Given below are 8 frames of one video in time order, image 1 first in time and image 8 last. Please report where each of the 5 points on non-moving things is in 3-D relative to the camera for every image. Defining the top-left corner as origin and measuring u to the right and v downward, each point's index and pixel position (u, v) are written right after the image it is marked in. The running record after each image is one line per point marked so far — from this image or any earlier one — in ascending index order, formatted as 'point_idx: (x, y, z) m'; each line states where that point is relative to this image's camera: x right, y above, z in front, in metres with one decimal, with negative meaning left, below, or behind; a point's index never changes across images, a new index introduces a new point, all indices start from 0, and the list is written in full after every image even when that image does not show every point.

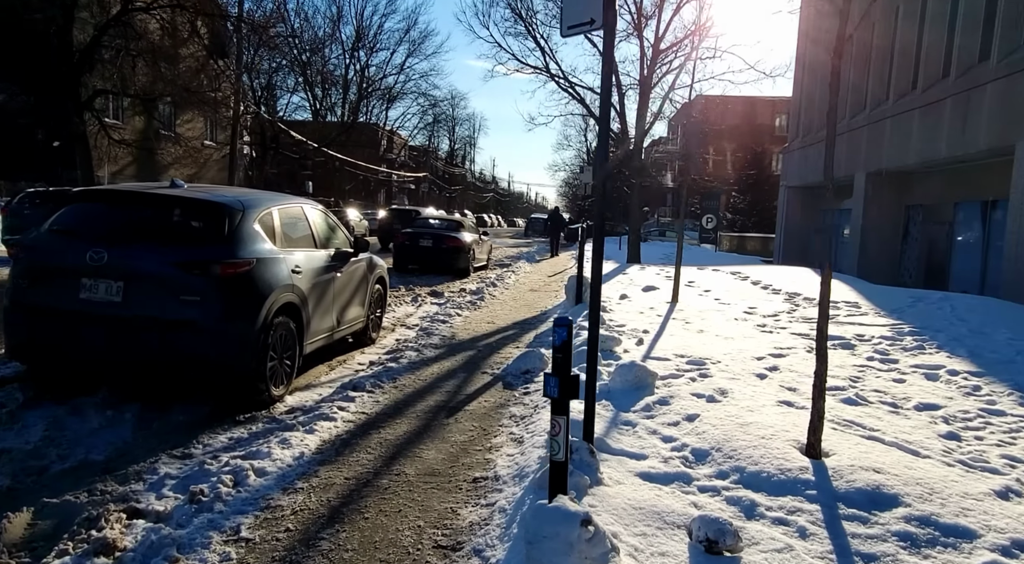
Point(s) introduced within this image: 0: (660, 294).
0: (+2.6, -0.2, +12.2) m
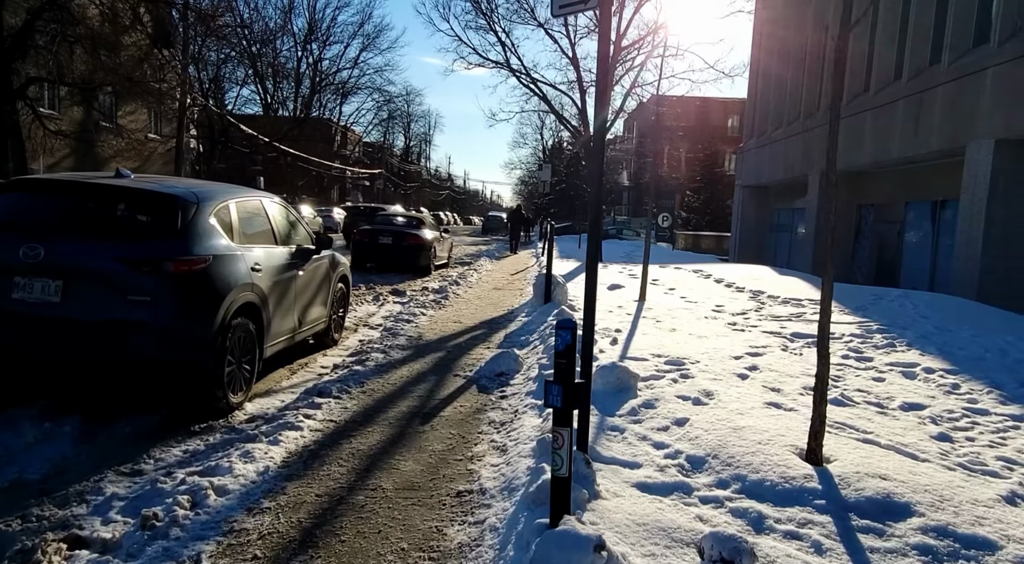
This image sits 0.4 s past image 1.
0: (+2.0, -0.2, +12.1) m
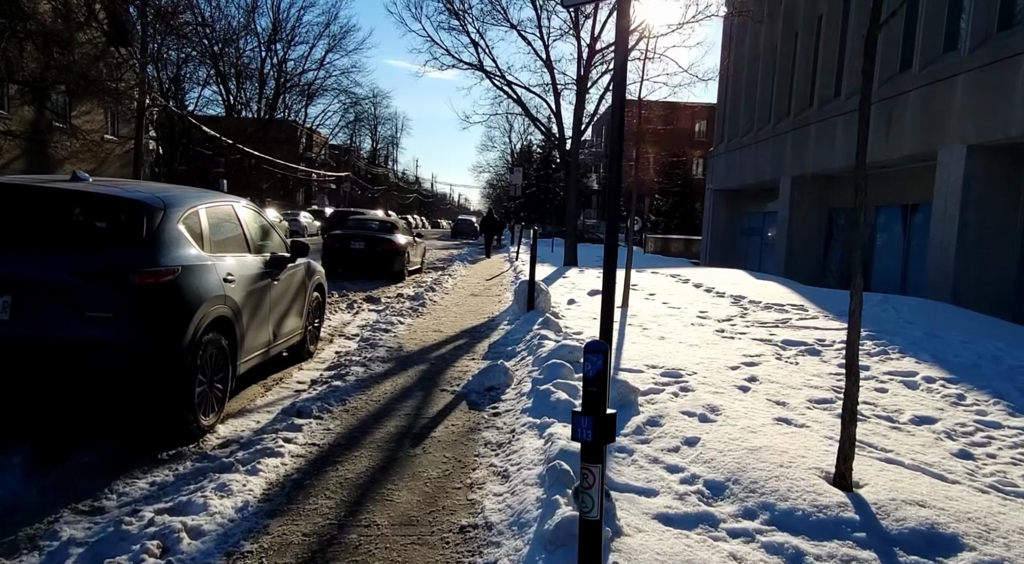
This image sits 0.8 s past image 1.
0: (+1.7, -0.3, +11.9) m
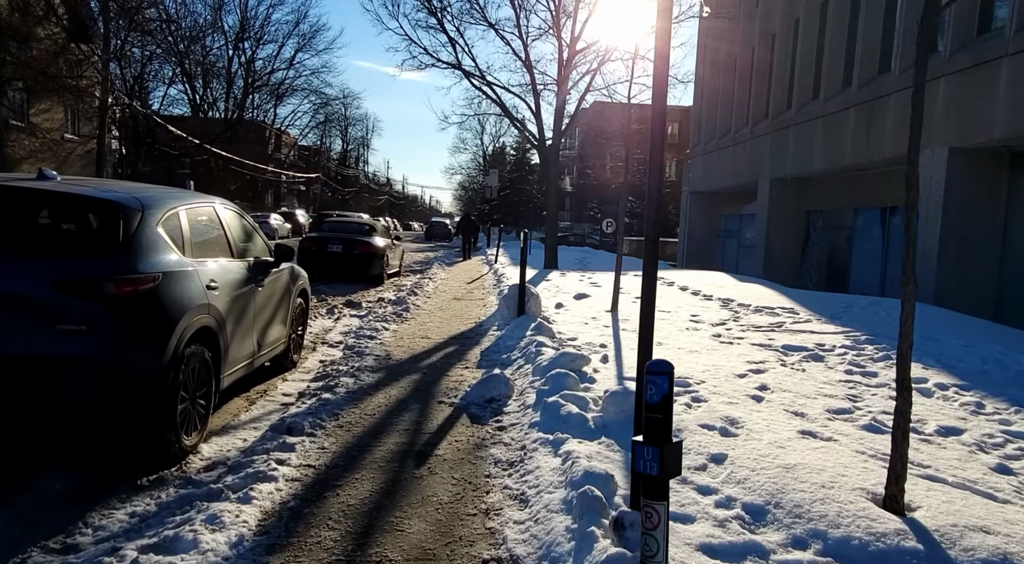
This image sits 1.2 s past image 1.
0: (+1.4, -0.4, +11.6) m
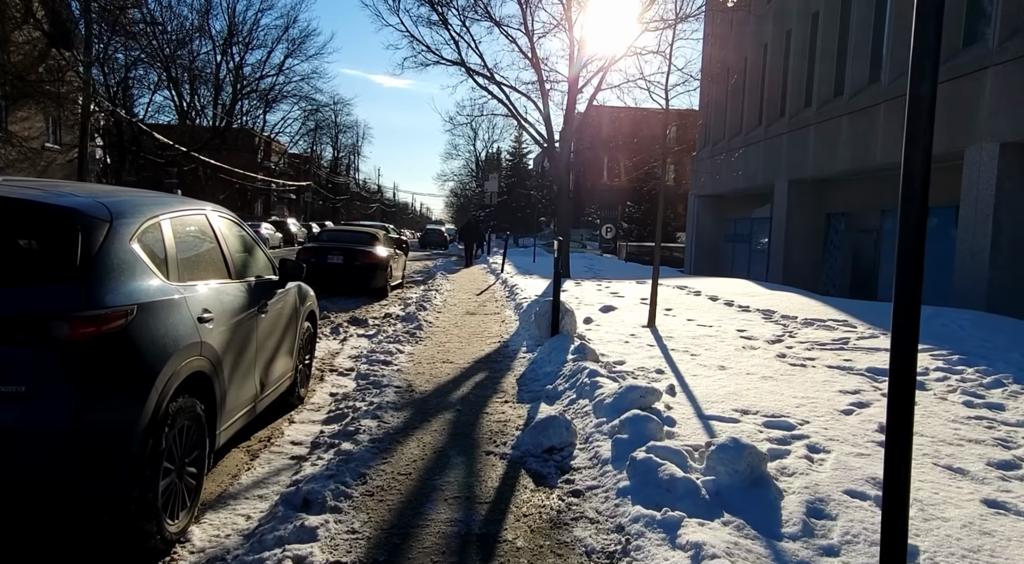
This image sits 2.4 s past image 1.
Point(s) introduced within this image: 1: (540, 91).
0: (+1.8, -0.5, +10.6) m
1: (+0.7, +5.0, +18.2) m
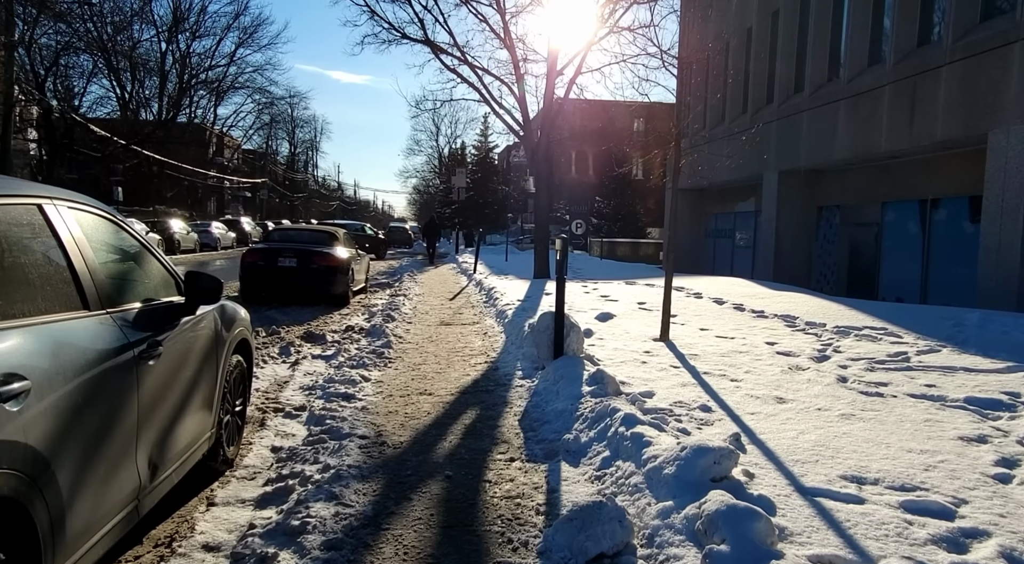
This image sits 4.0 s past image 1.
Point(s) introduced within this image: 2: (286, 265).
0: (+1.6, -0.6, +9.1) m
1: (+0.1, +5.0, +16.6) m
2: (-3.9, +0.3, +12.1) m
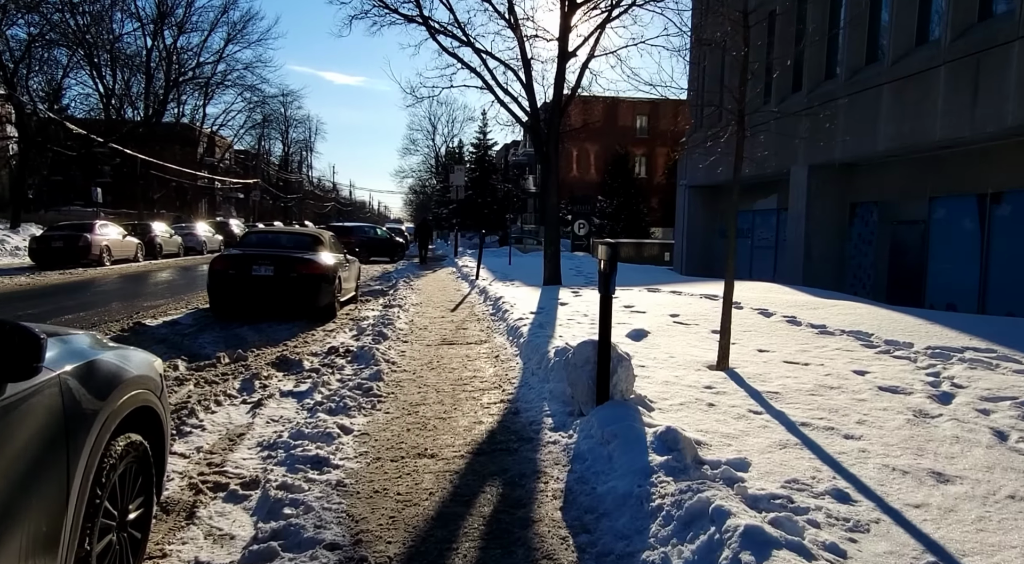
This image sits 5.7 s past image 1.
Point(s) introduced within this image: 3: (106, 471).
0: (+1.8, -0.7, +7.4) m
1: (+0.2, +4.8, +14.9) m
2: (-3.8, +0.1, +10.4) m
3: (-1.6, -0.8, +2.7) m
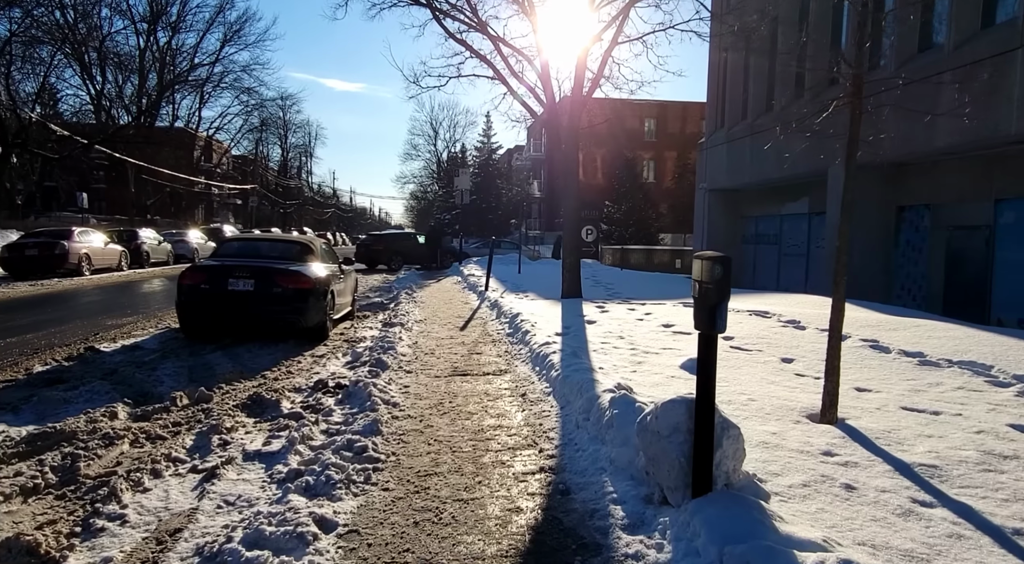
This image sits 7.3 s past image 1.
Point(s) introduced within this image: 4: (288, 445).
0: (+2.1, -0.9, +5.8) m
1: (+0.5, +4.6, +13.4) m
2: (-3.5, -0.1, +8.8) m
3: (-1.3, -0.9, +1.1) m
4: (-1.6, -1.2, +4.9) m
